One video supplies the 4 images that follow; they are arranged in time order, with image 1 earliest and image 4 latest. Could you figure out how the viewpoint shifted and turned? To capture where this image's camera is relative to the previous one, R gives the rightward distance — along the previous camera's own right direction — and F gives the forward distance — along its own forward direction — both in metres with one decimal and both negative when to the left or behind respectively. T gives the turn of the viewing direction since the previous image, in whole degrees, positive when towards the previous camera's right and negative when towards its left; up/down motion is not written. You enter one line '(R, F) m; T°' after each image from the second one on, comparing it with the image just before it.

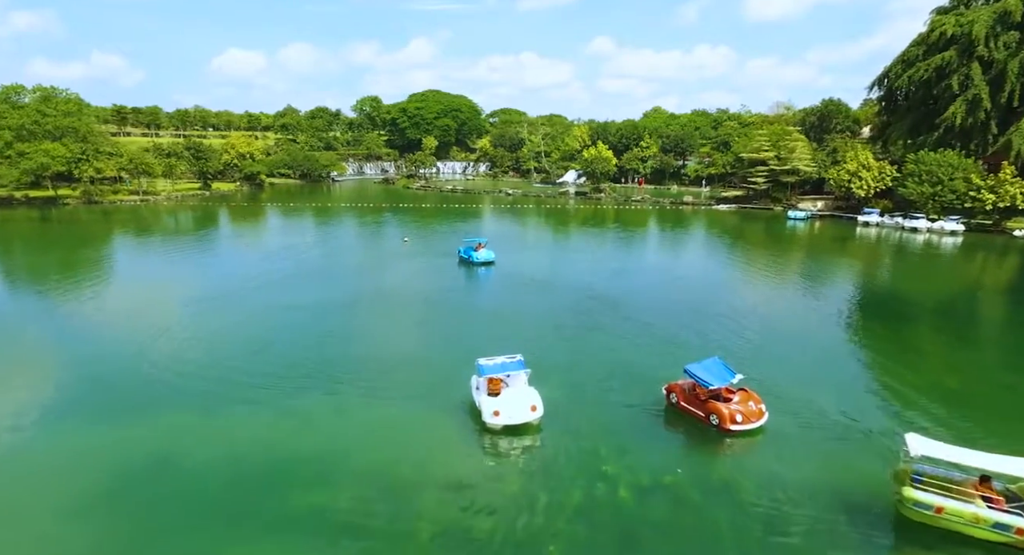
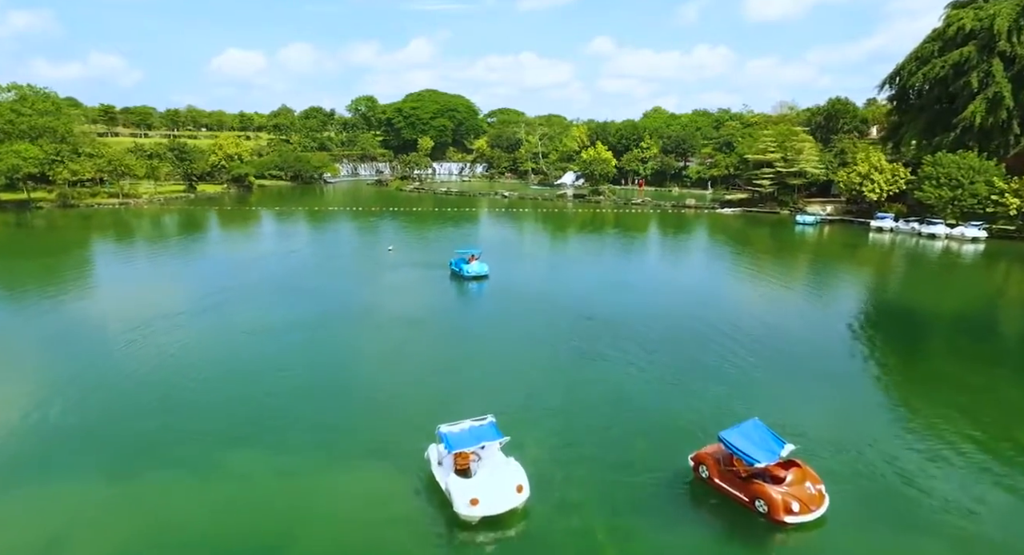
(+0.4, +1.9) m; 0°
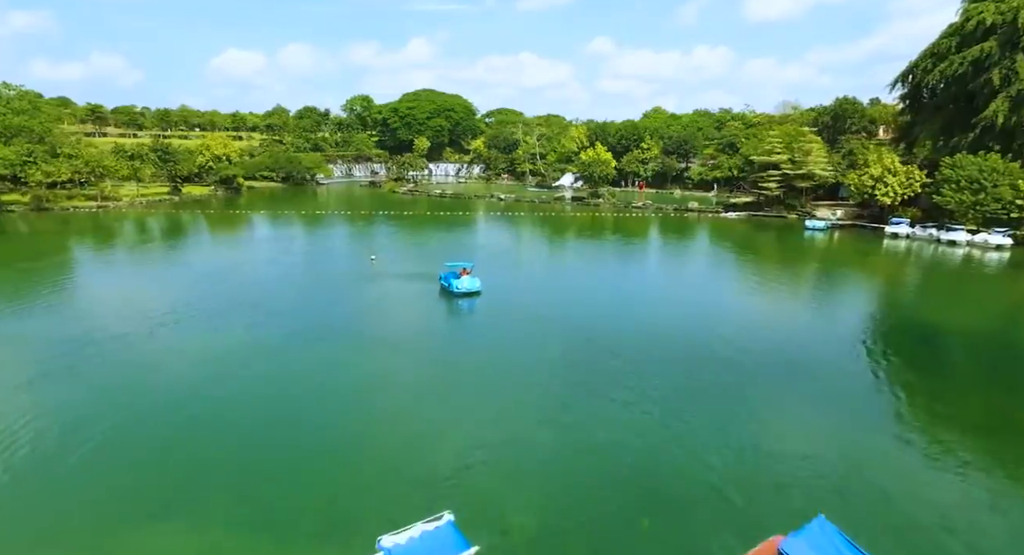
(+0.3, +1.9) m; 0°
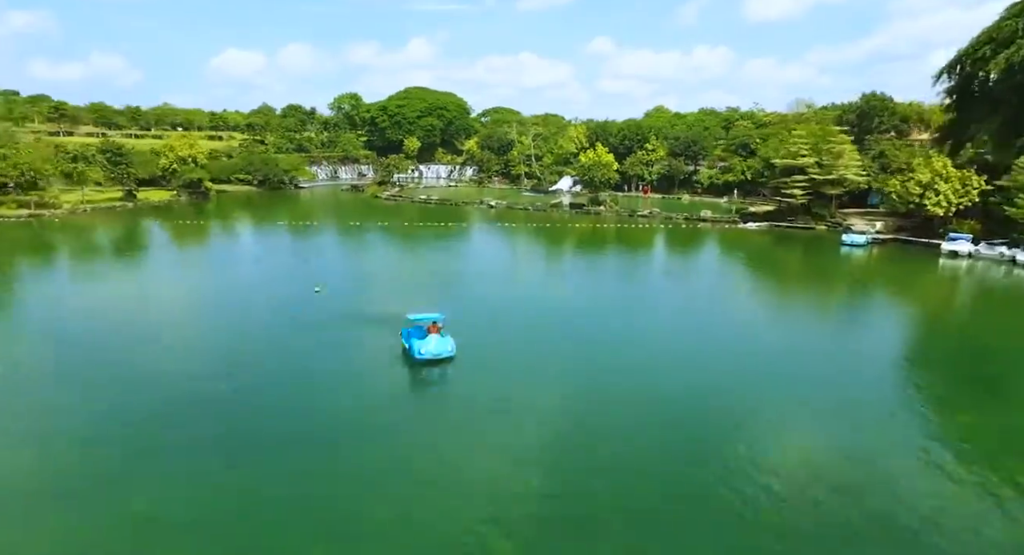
(+0.8, +5.2) m; 0°
